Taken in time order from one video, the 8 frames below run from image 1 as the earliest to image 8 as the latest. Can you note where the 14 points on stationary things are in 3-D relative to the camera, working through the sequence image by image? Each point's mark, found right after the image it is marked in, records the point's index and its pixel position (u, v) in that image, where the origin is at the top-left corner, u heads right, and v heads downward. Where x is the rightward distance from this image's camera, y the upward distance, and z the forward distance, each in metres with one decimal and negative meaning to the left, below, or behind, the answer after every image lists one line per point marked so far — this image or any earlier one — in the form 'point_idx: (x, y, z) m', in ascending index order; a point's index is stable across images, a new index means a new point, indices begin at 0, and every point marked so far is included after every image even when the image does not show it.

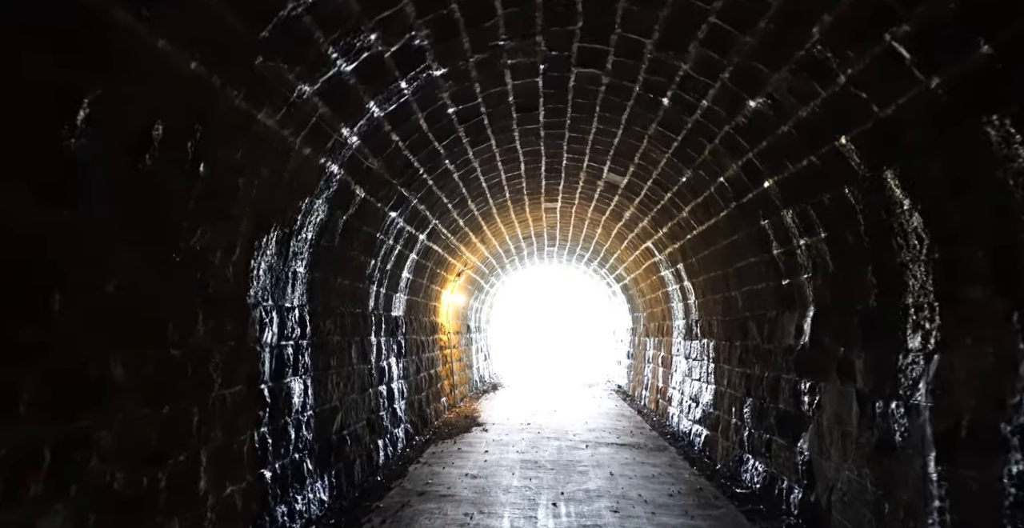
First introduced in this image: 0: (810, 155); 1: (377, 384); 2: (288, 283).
0: (+1.9, +0.7, +4.1) m
1: (-1.5, -1.4, +7.3) m
2: (-1.6, -0.1, +4.6) m
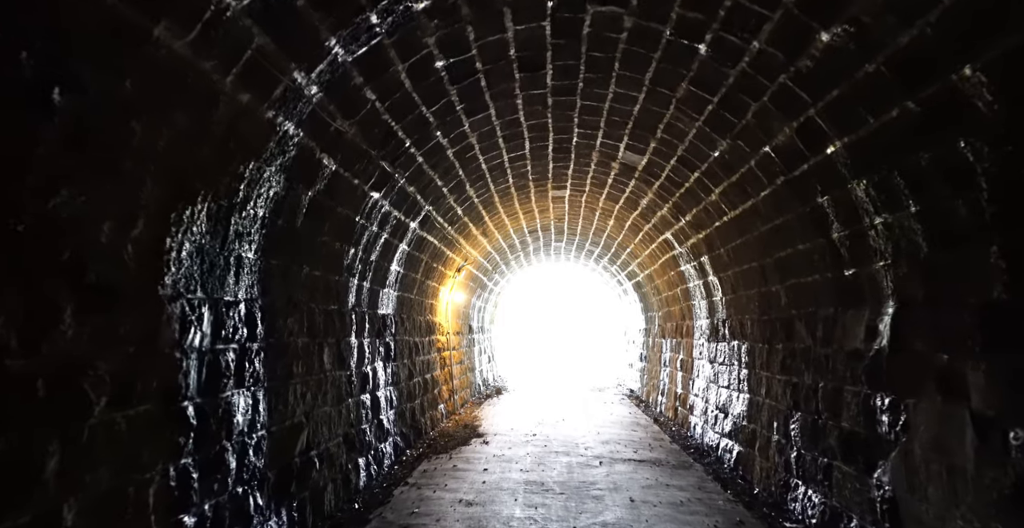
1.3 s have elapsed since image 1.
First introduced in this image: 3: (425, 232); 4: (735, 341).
0: (+1.9, +0.8, +3.1) m
1: (-1.5, -1.3, +6.3) m
2: (-1.6, 0.0, +3.6) m
3: (-1.2, +0.4, +8.4) m
4: (+2.7, -0.9, +7.6) m
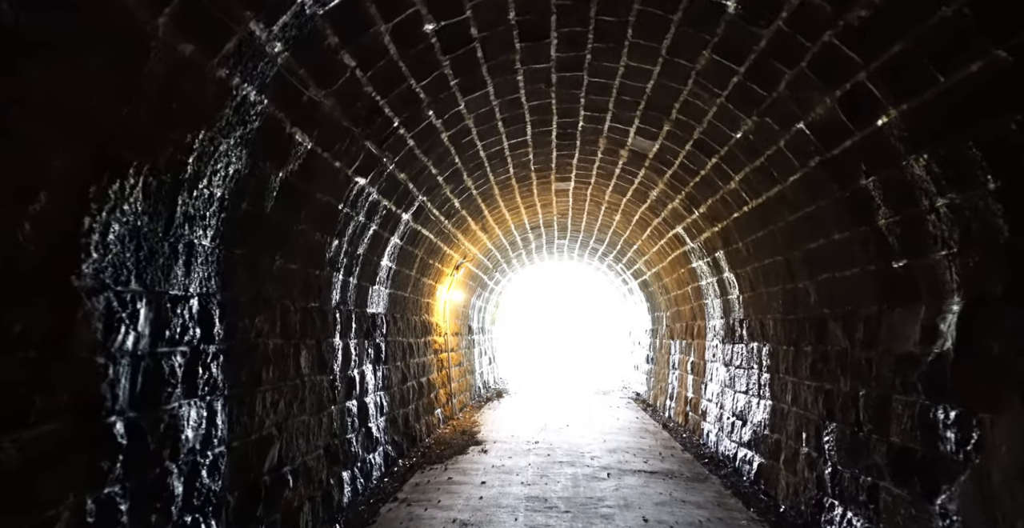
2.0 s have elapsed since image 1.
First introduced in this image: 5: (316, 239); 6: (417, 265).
0: (+1.9, +0.9, +2.6) m
1: (-1.5, -1.2, +5.7) m
2: (-1.6, 0.0, +3.1) m
3: (-1.2, +0.5, +7.8) m
4: (+2.7, -0.9, +7.1) m
5: (-1.5, +0.2, +5.0) m
6: (-1.3, 0.0, +8.9) m
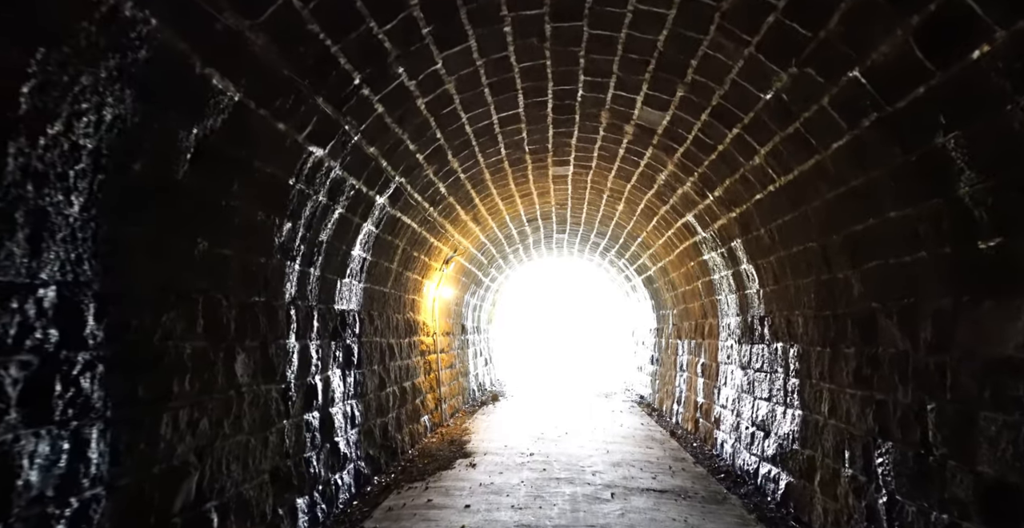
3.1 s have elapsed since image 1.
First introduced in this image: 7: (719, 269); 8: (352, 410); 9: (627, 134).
0: (+1.8, +0.9, +1.7) m
1: (-1.6, -1.1, +4.9) m
2: (-1.7, +0.1, +2.2) m
3: (-1.3, +0.6, +7.0) m
4: (+2.6, -0.8, +6.2) m
5: (-1.6, +0.3, +4.1) m
6: (-1.4, +0.1, +8.0) m
7: (+2.7, -0.1, +8.4) m
8: (-1.5, -1.4, +6.1) m
9: (+1.2, +1.4, +6.9) m
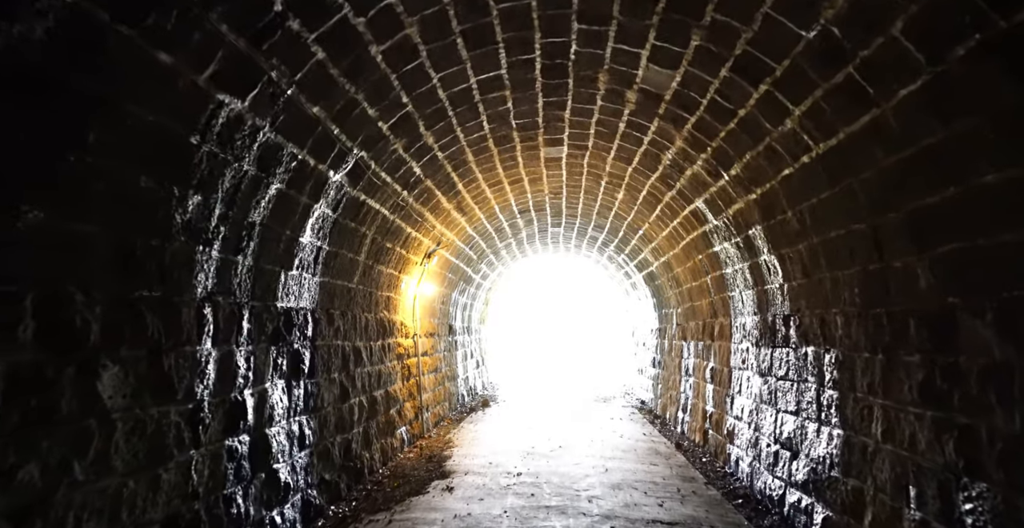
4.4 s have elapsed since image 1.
0: (+1.7, +1.0, +0.7) m
1: (-1.7, -1.0, +3.8) m
2: (-1.8, +0.2, +1.2) m
3: (-1.4, +0.7, +6.0) m
4: (+2.4, -0.7, +5.2) m
5: (-1.8, +0.4, +3.1) m
6: (-1.6, +0.2, +7.0) m
7: (+2.5, 0.0, +7.4) m
8: (-1.7, -1.3, +5.1) m
9: (+1.1, +1.5, +5.9) m
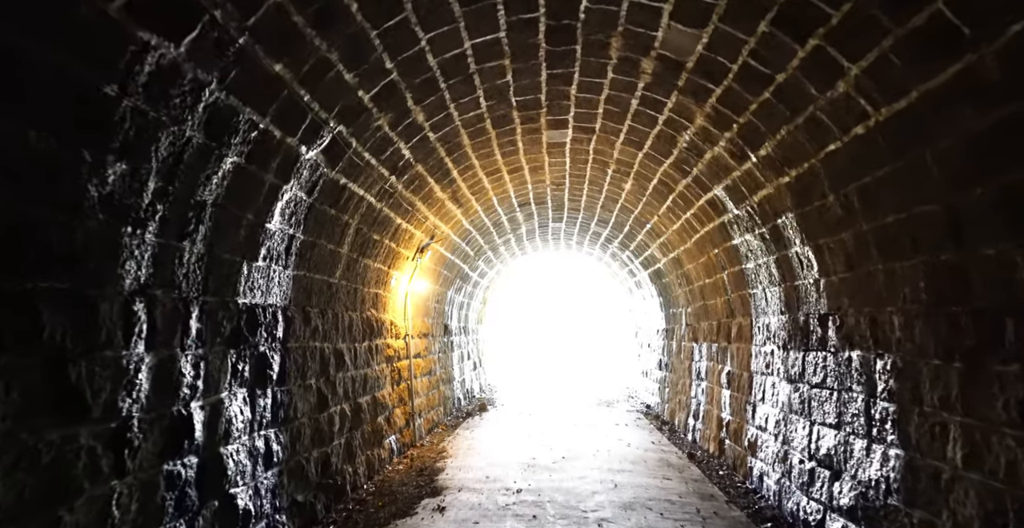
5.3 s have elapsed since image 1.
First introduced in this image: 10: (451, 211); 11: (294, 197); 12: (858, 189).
0: (+1.7, +1.1, 0.0) m
1: (-1.7, -1.0, +3.1) m
2: (-1.8, +0.3, +0.5) m
3: (-1.4, +0.7, +5.3) m
4: (+2.4, -0.6, +4.5) m
5: (-1.7, +0.4, +2.4) m
6: (-1.6, +0.2, +6.3) m
7: (+2.5, +0.1, +6.7) m
8: (-1.7, -1.2, +4.4) m
9: (+1.1, +1.5, +5.2) m
10: (-0.9, +0.8, +9.2) m
11: (-1.6, +0.5, +4.7) m
12: (+2.3, +0.5, +4.3) m
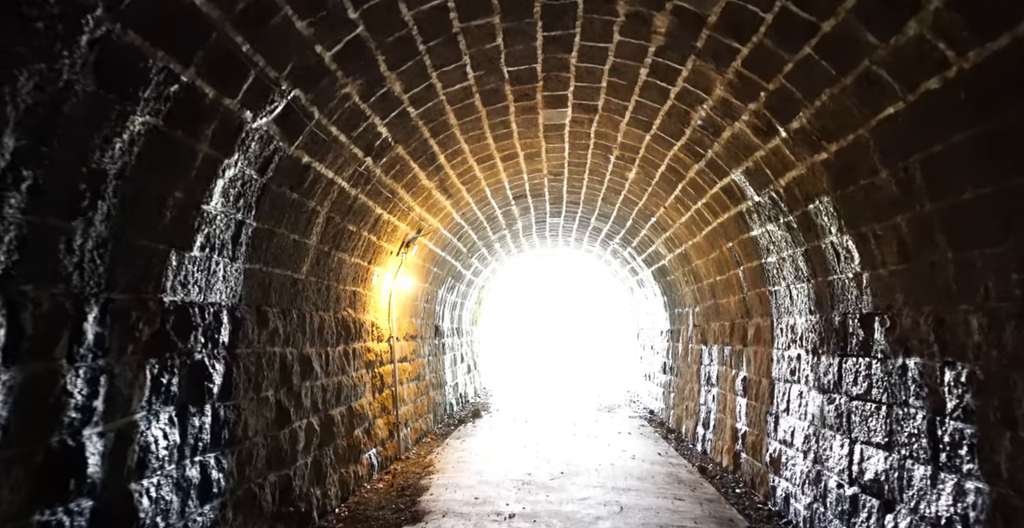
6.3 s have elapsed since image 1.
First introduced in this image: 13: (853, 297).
0: (+1.6, +1.1, -0.8) m
1: (-1.8, -0.9, +2.4) m
2: (-1.9, +0.3, -0.3) m
3: (-1.5, +0.8, +4.5) m
4: (+2.4, -0.6, +3.7) m
5: (-1.8, +0.5, +1.6) m
6: (-1.7, +0.3, +5.5) m
7: (+2.5, +0.2, +5.9) m
8: (-1.7, -1.2, +3.6) m
9: (+1.0, +1.6, +4.5) m
10: (-1.0, +0.8, +8.4) m
11: (-1.6, +0.5, +3.9) m
12: (+2.2, +0.5, +3.5) m
13: (+2.5, -0.2, +4.7) m
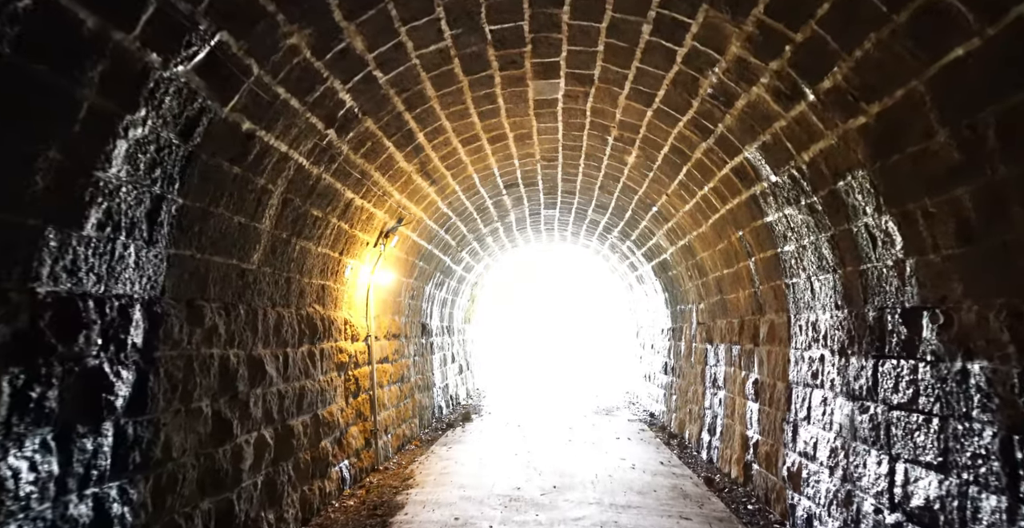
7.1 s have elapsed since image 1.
0: (+1.5, +1.2, -1.5) m
1: (-1.9, -0.8, +1.6) m
2: (-2.0, +0.4, -1.0) m
3: (-1.6, +0.9, +3.8) m
4: (+2.3, -0.5, +3.0) m
5: (-1.9, +0.6, +0.9) m
6: (-1.8, +0.4, +4.8) m
7: (+2.3, +0.2, +5.2) m
8: (-1.9, -1.1, +2.9) m
9: (+0.9, +1.7, +3.7) m
10: (-1.1, +0.9, +7.7) m
11: (-1.8, +0.6, +3.2) m
12: (+2.1, +0.6, +2.8) m
13: (+2.3, -0.1, +4.0) m
